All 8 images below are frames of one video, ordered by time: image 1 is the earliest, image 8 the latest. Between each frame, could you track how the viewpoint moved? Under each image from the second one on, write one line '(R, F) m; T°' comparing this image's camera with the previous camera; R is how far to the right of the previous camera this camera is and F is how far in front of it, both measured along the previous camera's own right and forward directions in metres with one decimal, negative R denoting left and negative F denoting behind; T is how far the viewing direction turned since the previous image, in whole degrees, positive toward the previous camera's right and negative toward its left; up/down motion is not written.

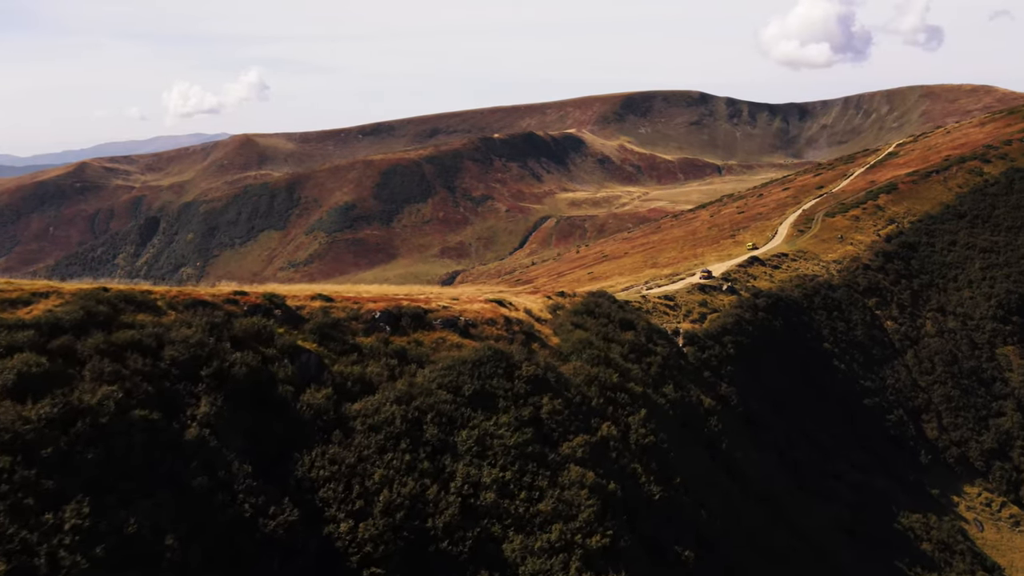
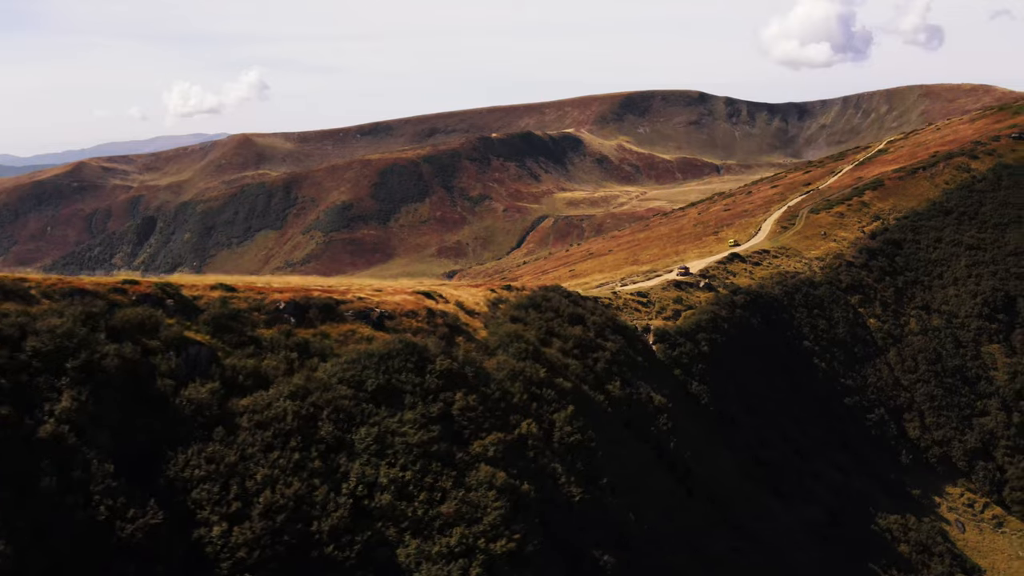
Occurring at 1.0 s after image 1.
(+1.7, +0.7) m; 0°
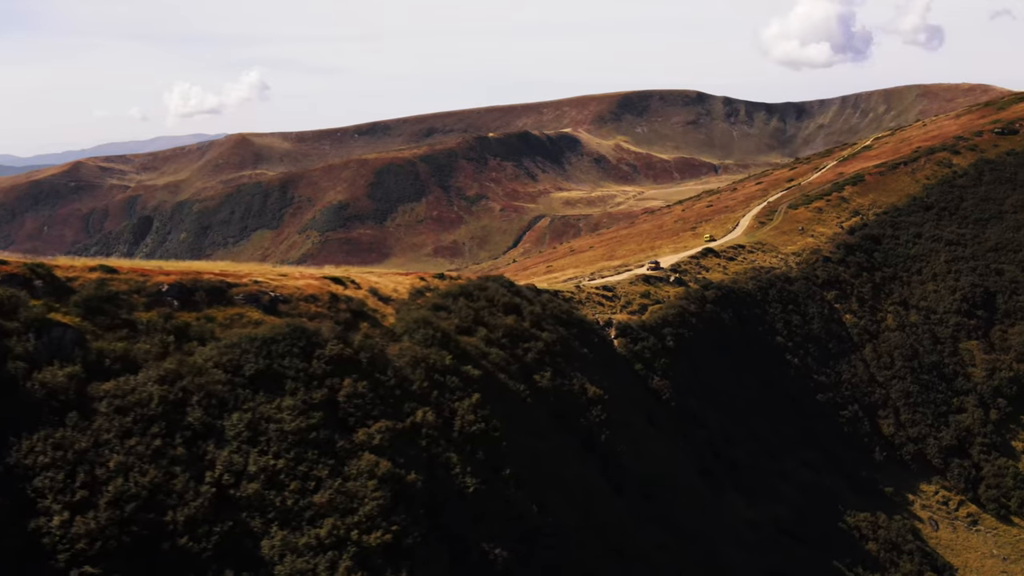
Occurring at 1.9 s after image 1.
(+2.0, +0.5) m; 0°
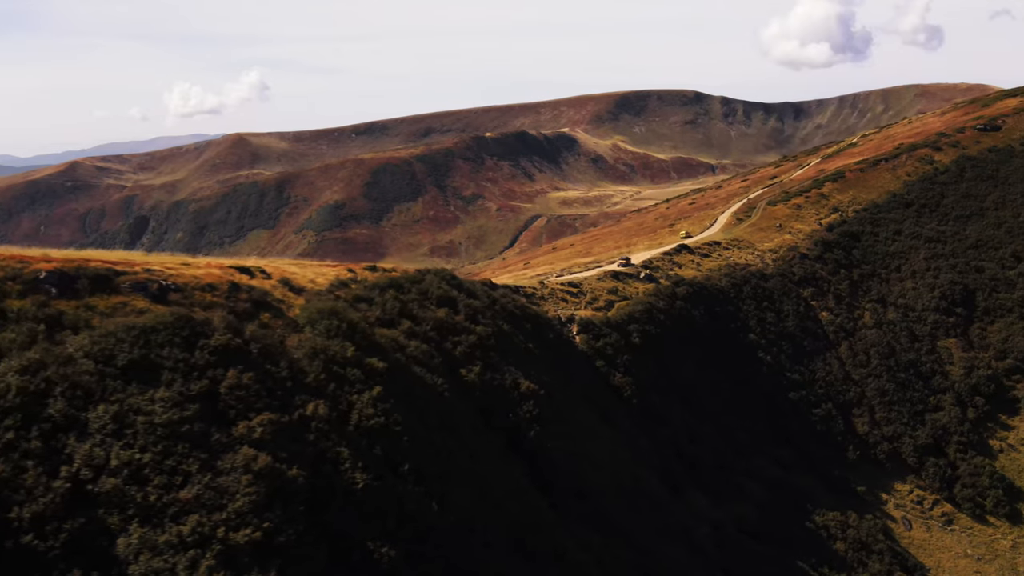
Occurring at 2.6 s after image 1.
(+1.9, +0.5) m; 0°
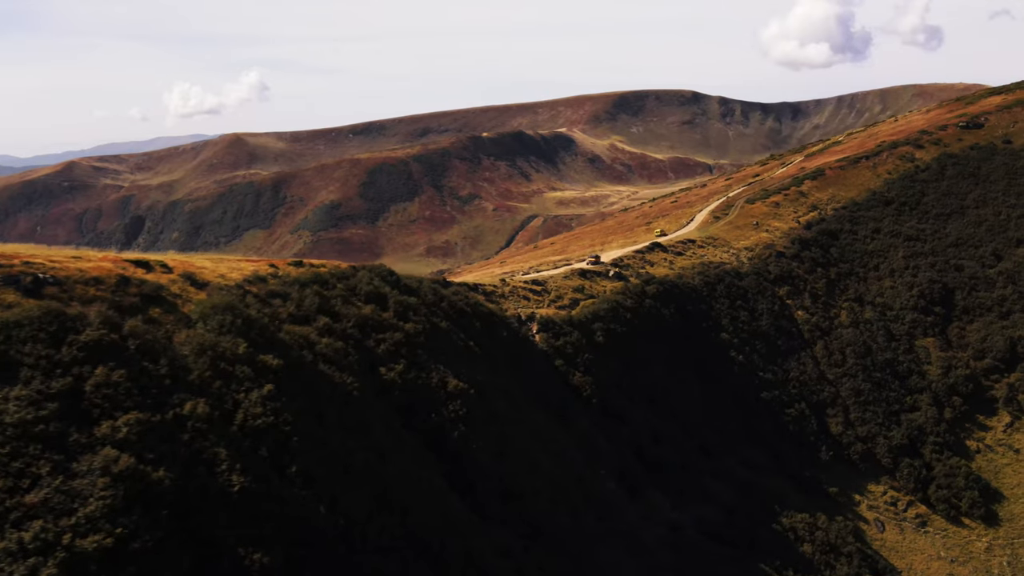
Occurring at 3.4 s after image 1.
(+2.0, +0.5) m; 0°
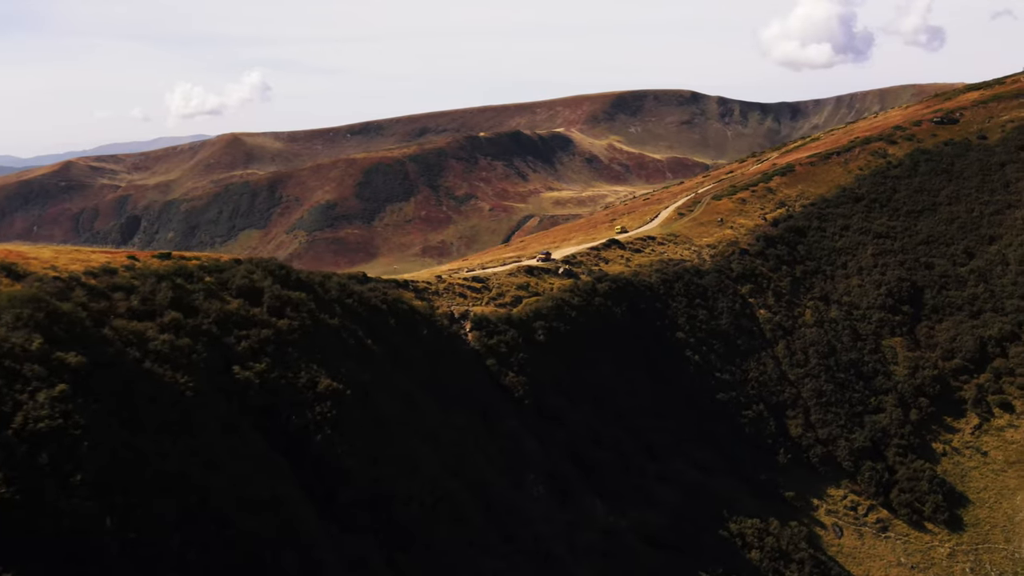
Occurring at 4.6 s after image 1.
(+3.2, +1.1) m; 0°
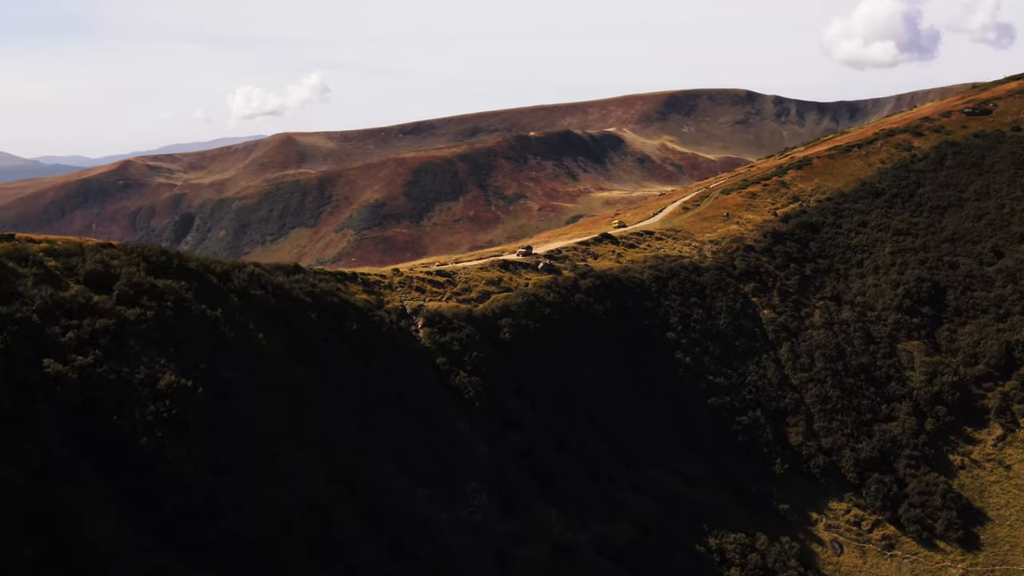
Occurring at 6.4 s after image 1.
(+4.3, +1.5) m; -5°
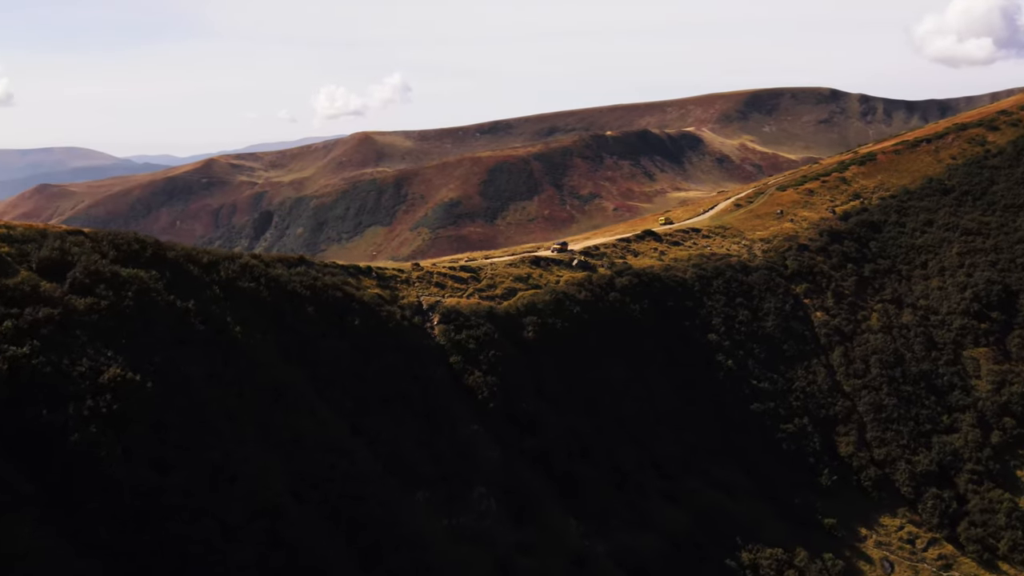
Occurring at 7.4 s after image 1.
(+2.3, +0.1) m; -7°
